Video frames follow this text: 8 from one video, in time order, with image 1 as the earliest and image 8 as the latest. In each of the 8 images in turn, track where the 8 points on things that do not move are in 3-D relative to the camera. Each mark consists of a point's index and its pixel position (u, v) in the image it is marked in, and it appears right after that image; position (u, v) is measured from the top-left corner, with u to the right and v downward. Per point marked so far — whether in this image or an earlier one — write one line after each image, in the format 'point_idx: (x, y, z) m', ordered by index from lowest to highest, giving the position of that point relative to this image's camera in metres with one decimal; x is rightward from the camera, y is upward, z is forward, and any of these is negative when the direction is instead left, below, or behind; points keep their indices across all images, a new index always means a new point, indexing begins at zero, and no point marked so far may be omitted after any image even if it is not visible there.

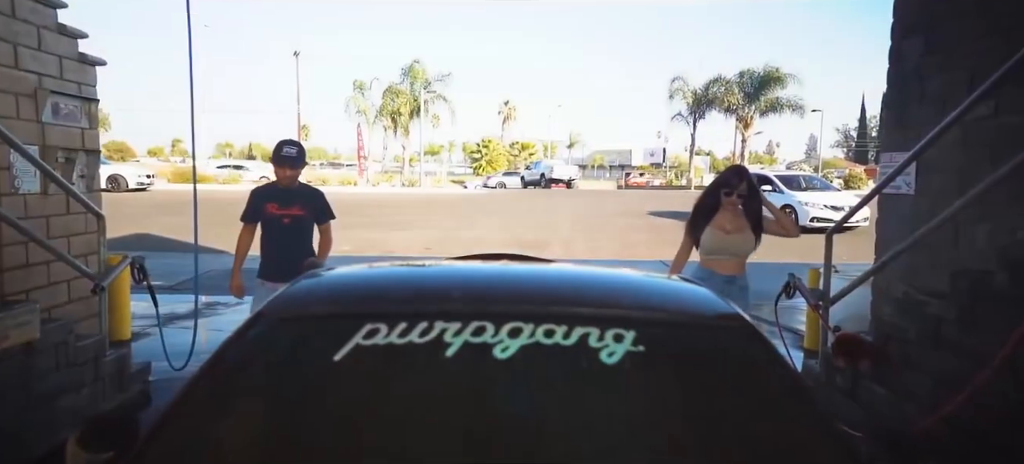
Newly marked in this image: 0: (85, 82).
0: (-3.2, +1.2, +4.4) m
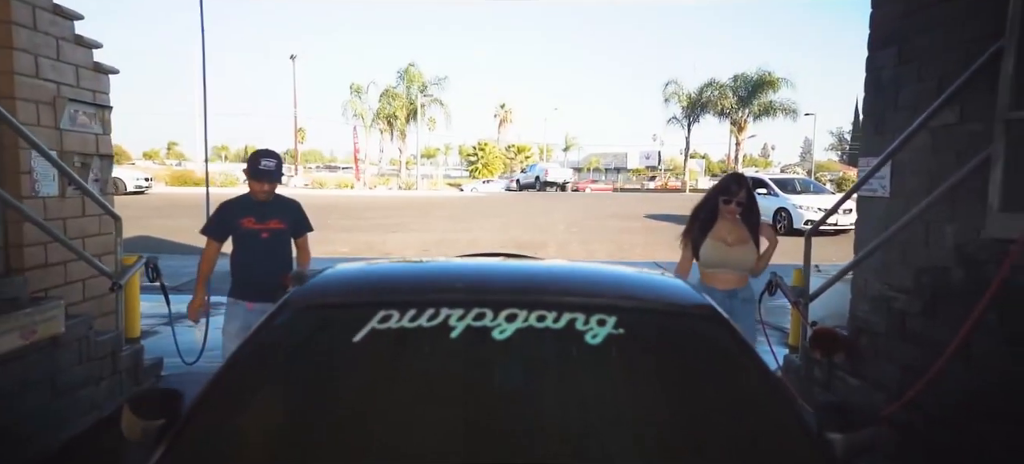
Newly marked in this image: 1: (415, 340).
0: (-3.3, +1.1, +4.6) m
1: (-0.3, -0.3, +1.6) m
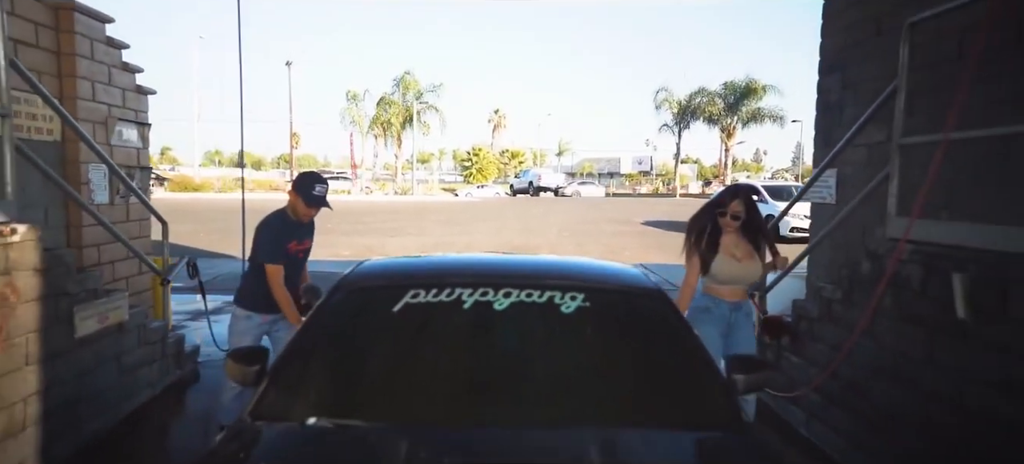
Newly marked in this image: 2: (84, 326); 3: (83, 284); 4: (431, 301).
0: (-3.3, +1.1, +5.1) m
1: (-0.3, -0.3, +2.2) m
2: (-2.5, -0.5, +3.4) m
3: (-2.5, -0.3, +3.4) m
4: (-0.3, -0.3, +2.2) m
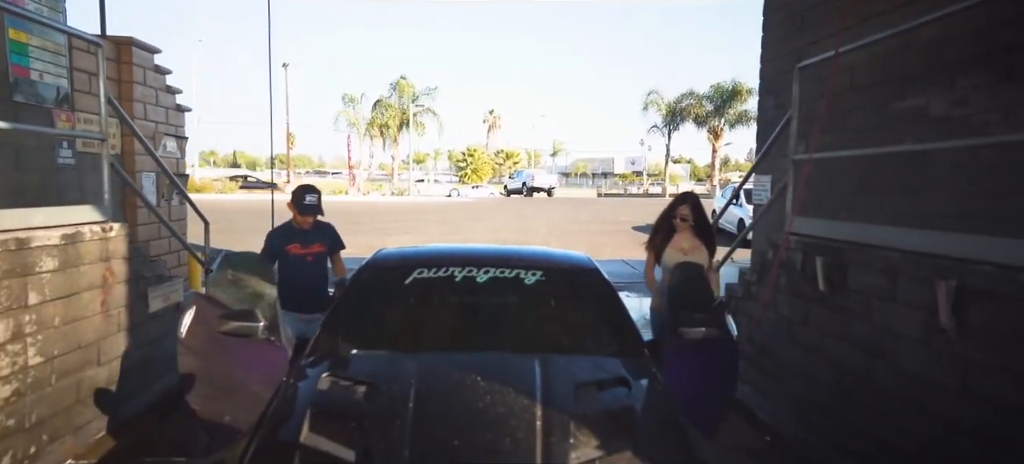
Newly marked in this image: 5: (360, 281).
0: (-3.5, +1.1, +6.0) m
1: (-0.4, -0.3, +3.0) m
2: (-2.6, -0.5, +4.2) m
3: (-2.6, -0.3, +4.2) m
4: (-0.4, -0.2, +3.1) m
5: (-0.8, -0.3, +3.1) m
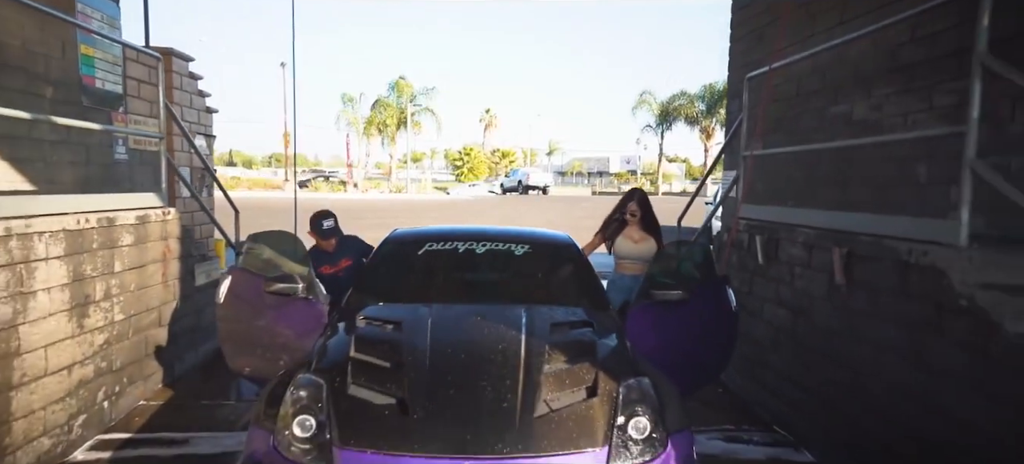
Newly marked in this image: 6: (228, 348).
0: (-3.5, +1.3, +6.7) m
1: (-0.5, -0.2, +3.7) m
2: (-2.7, -0.4, +4.9) m
3: (-2.7, -0.2, +4.9) m
4: (-0.5, -0.1, +3.8) m
5: (-0.9, -0.1, +3.8) m
6: (-1.9, -0.8, +3.9) m
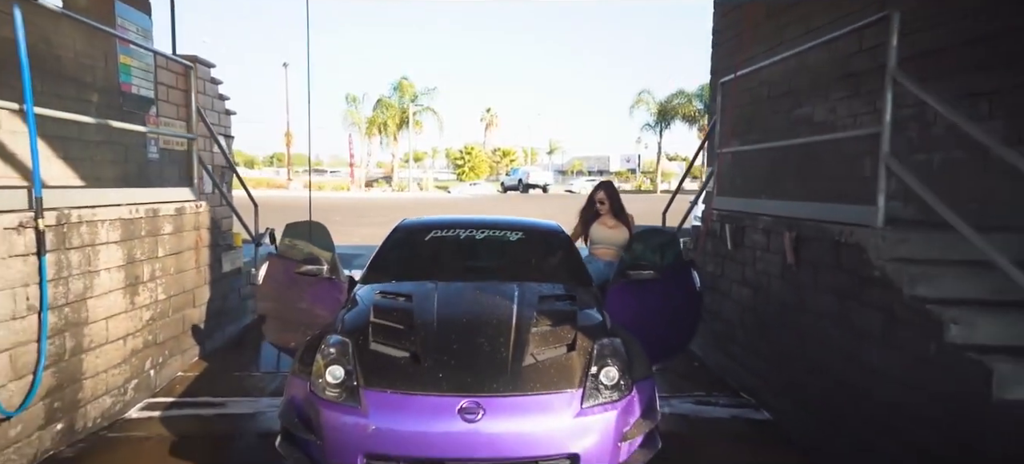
0: (-3.6, +1.3, +7.2) m
1: (-0.5, -0.1, +4.2) m
2: (-2.7, -0.3, +5.4) m
3: (-2.7, -0.1, +5.4) m
4: (-0.5, 0.0, +4.3) m
5: (-0.9, -0.1, +4.3) m
6: (-1.9, -0.7, +4.4) m
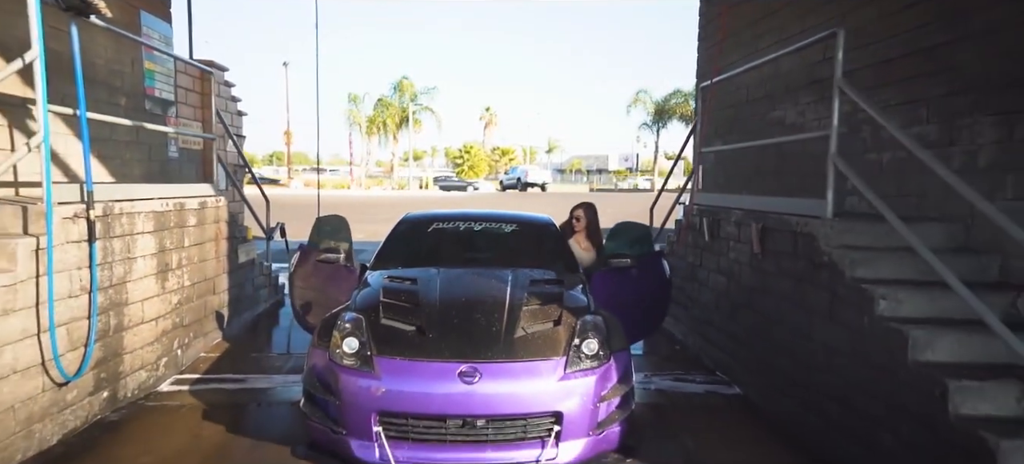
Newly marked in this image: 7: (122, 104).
0: (-3.6, +1.4, +7.6) m
1: (-0.5, 0.0, +4.7) m
2: (-2.7, -0.3, +5.8) m
3: (-2.8, 0.0, +5.8) m
4: (-0.6, 0.0, +4.7) m
5: (-0.9, 0.0, +4.7) m
6: (-2.0, -0.6, +4.8) m
7: (-3.5, +1.2, +5.2) m
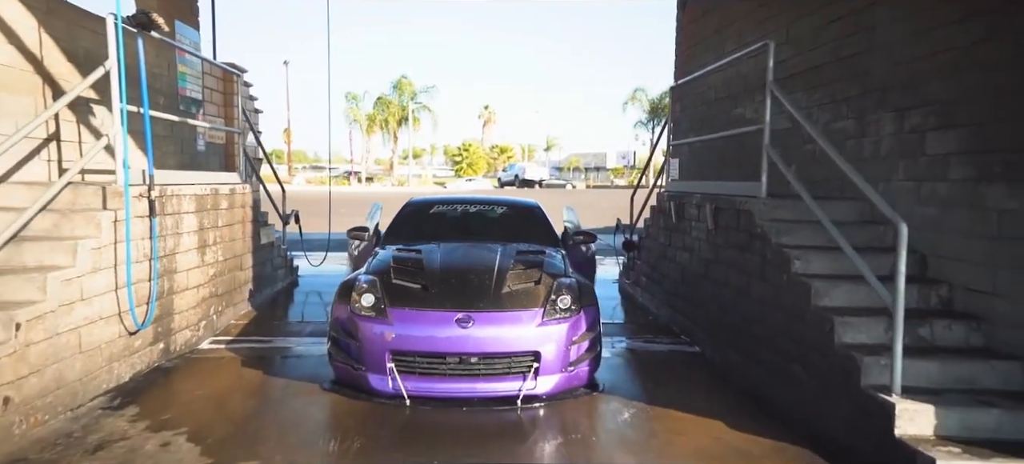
0: (-3.7, +1.6, +8.3) m
1: (-0.6, +0.2, +5.3) m
2: (-2.8, -0.1, +6.5) m
3: (-2.9, +0.2, +6.5) m
4: (-0.6, +0.2, +5.4) m
5: (-1.0, +0.2, +5.4) m
6: (-2.1, -0.5, +5.5) m
7: (-3.6, +1.3, +5.9) m
